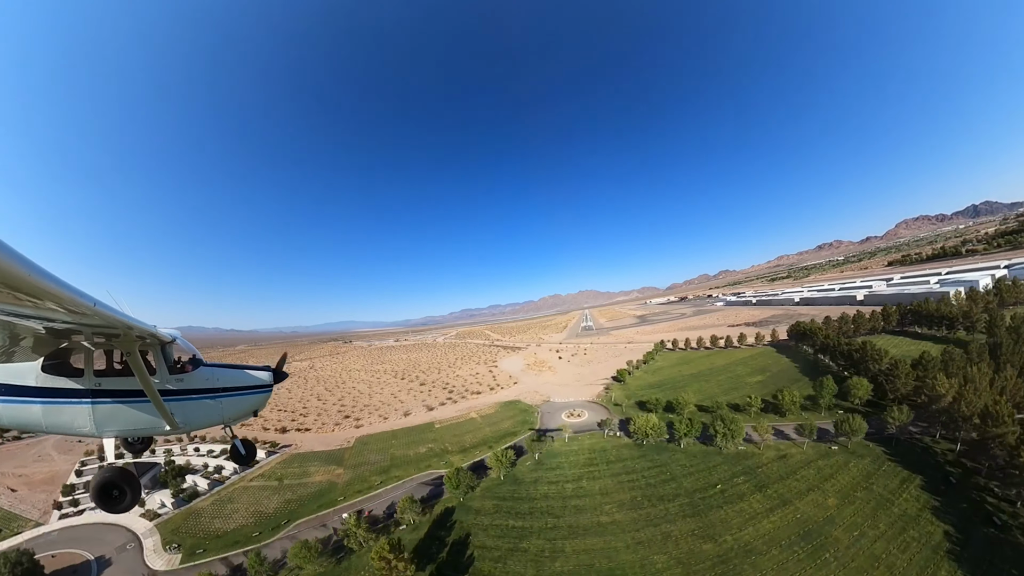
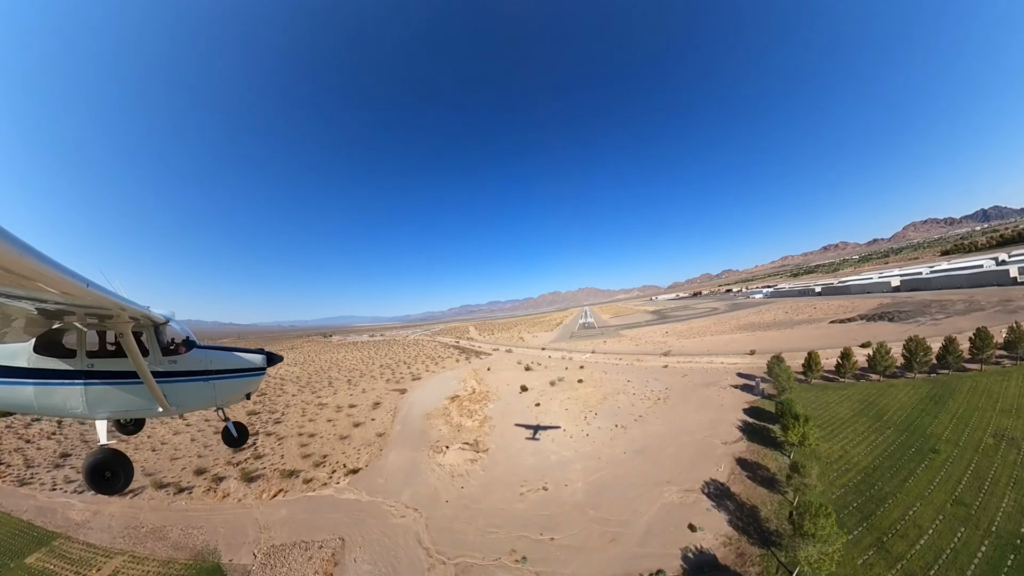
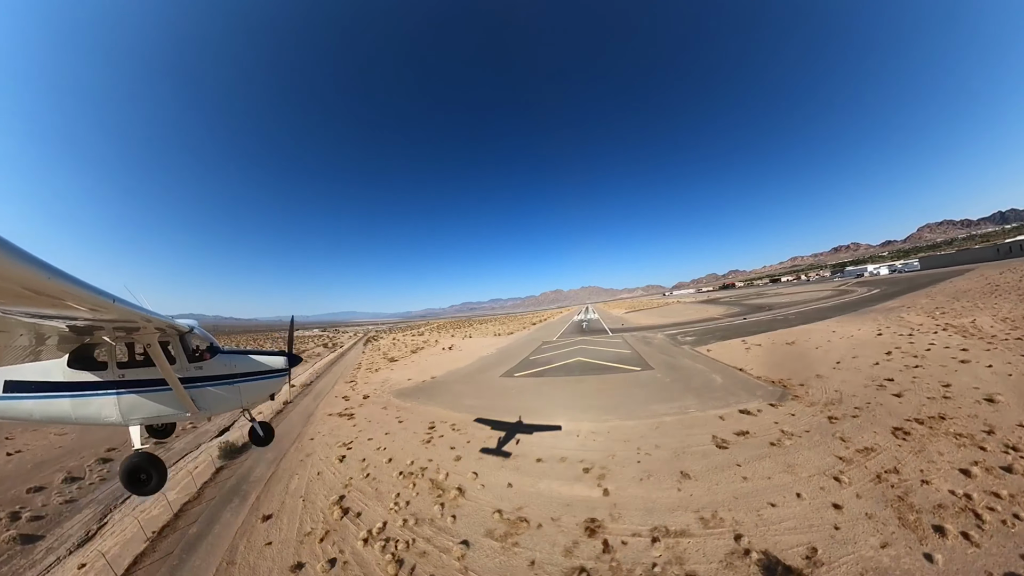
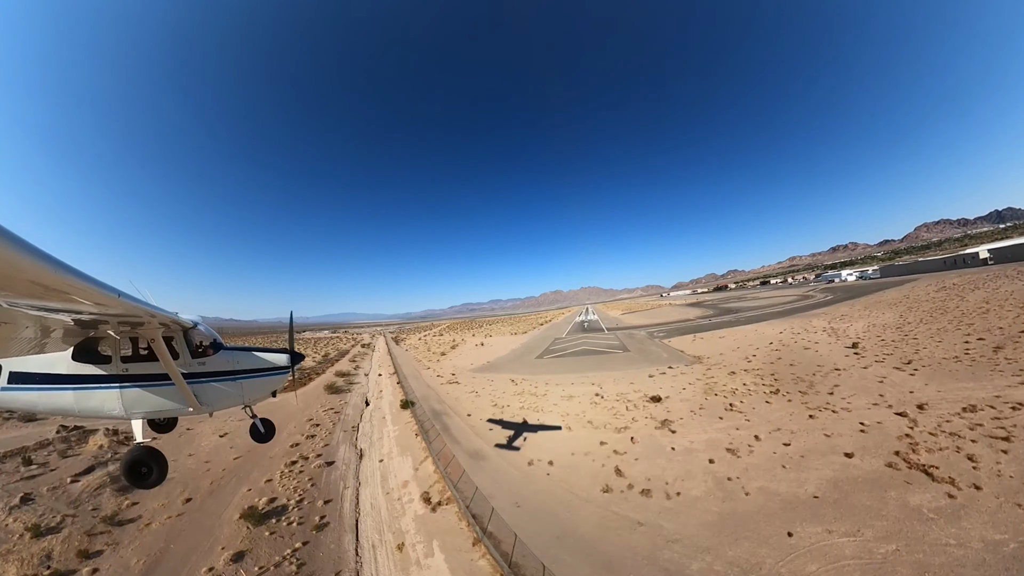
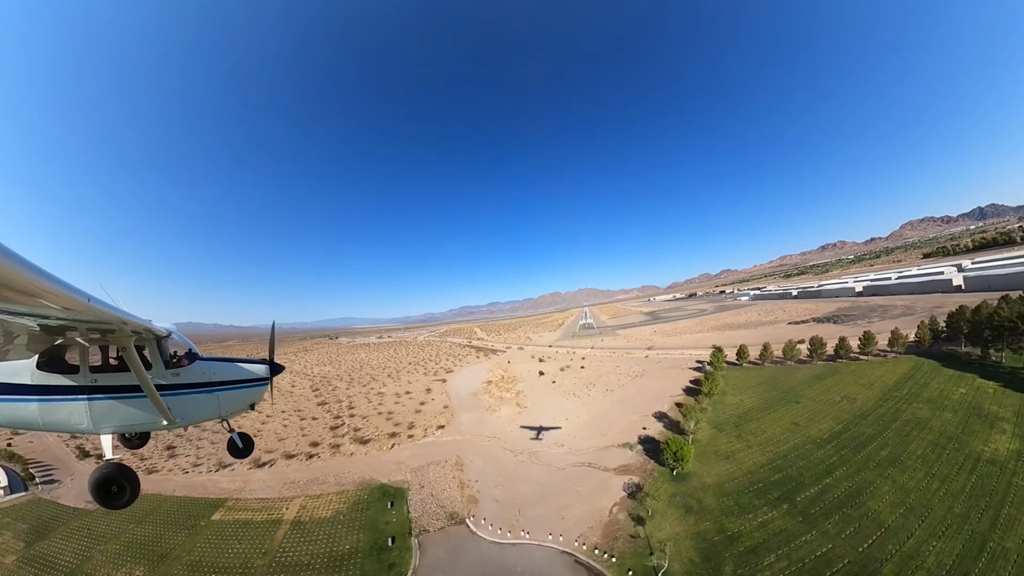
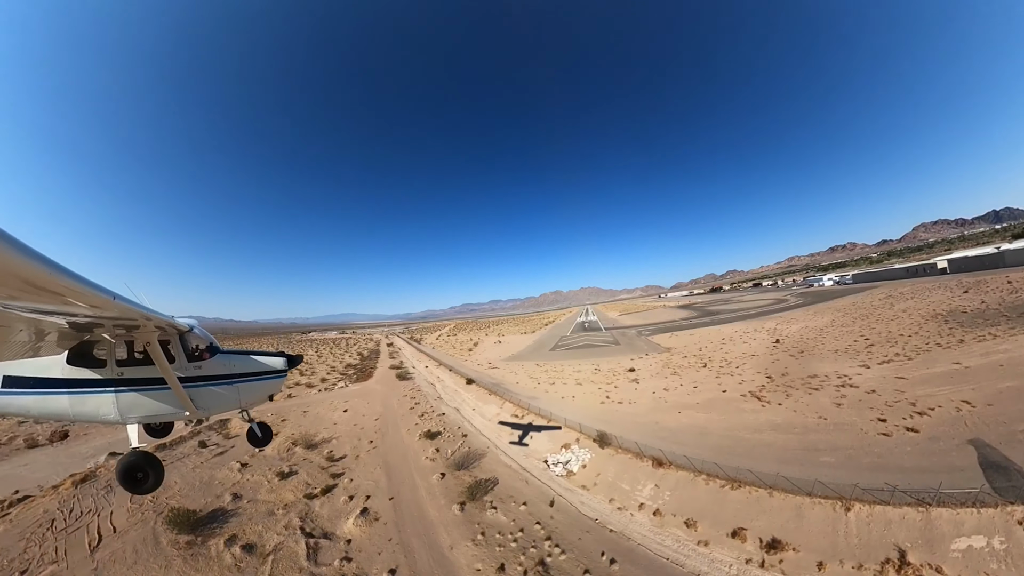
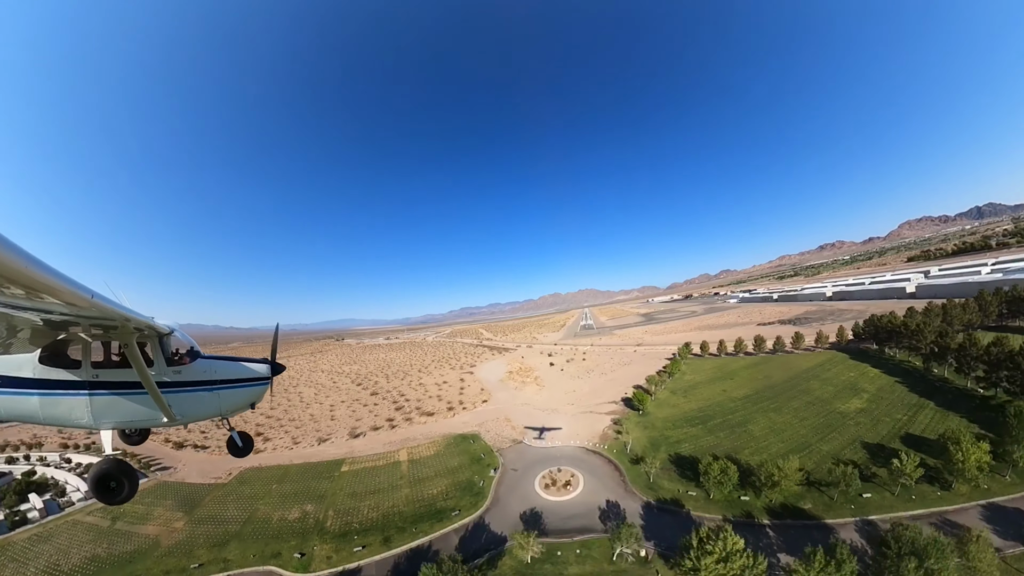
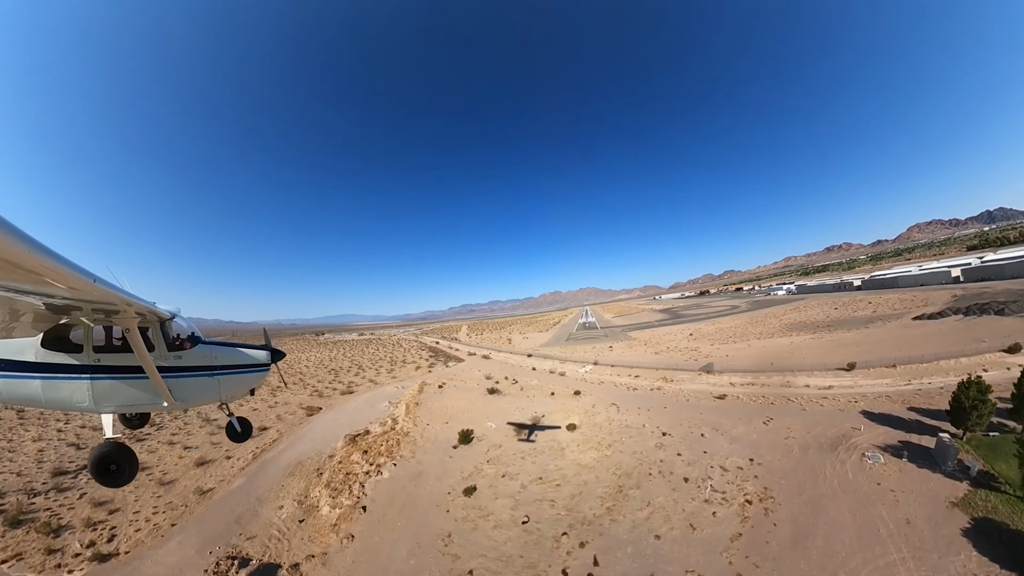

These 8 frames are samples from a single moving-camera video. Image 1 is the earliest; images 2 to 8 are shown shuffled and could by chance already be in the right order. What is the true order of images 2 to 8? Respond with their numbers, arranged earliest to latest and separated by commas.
7, 5, 2, 8, 6, 4, 3
